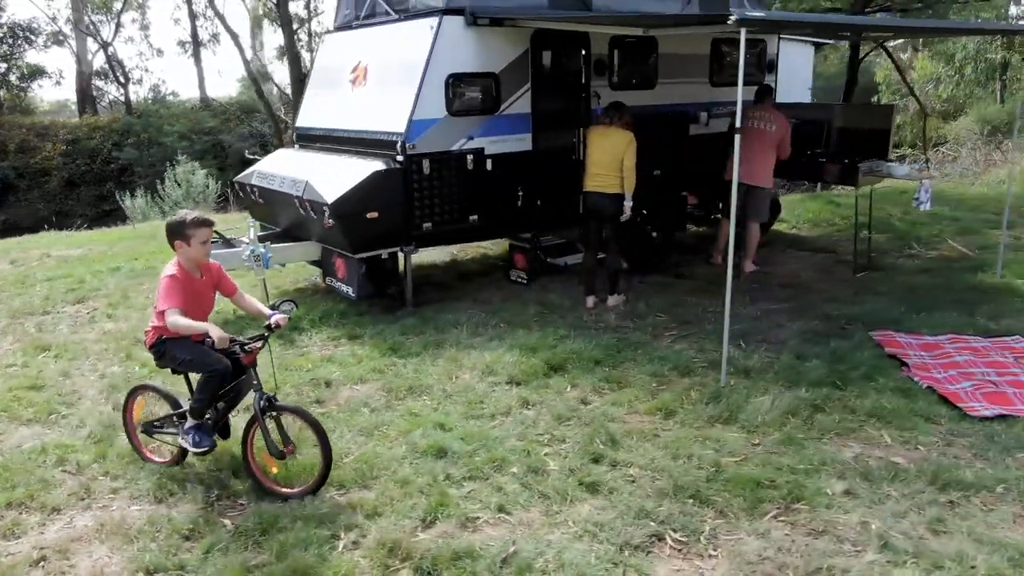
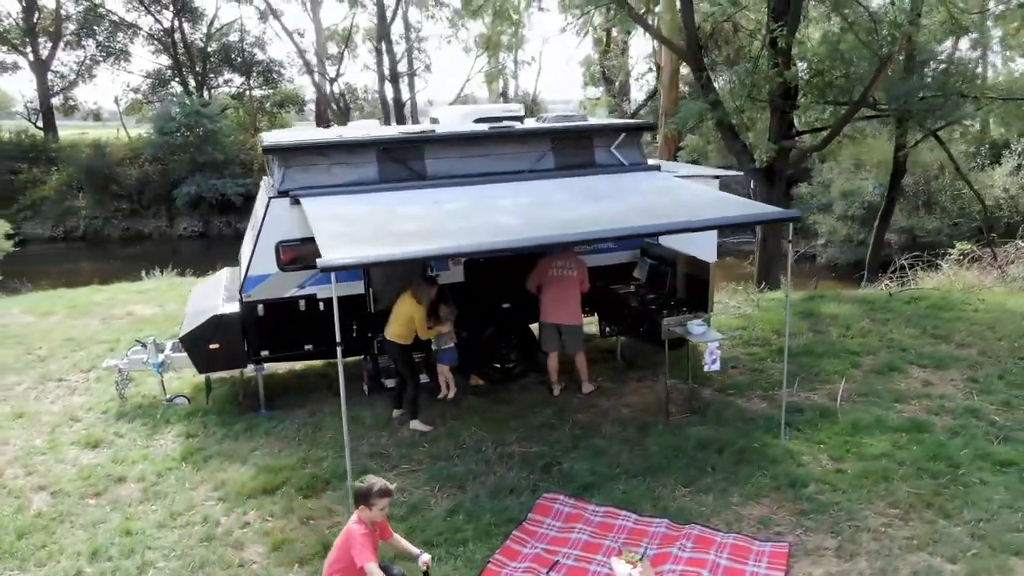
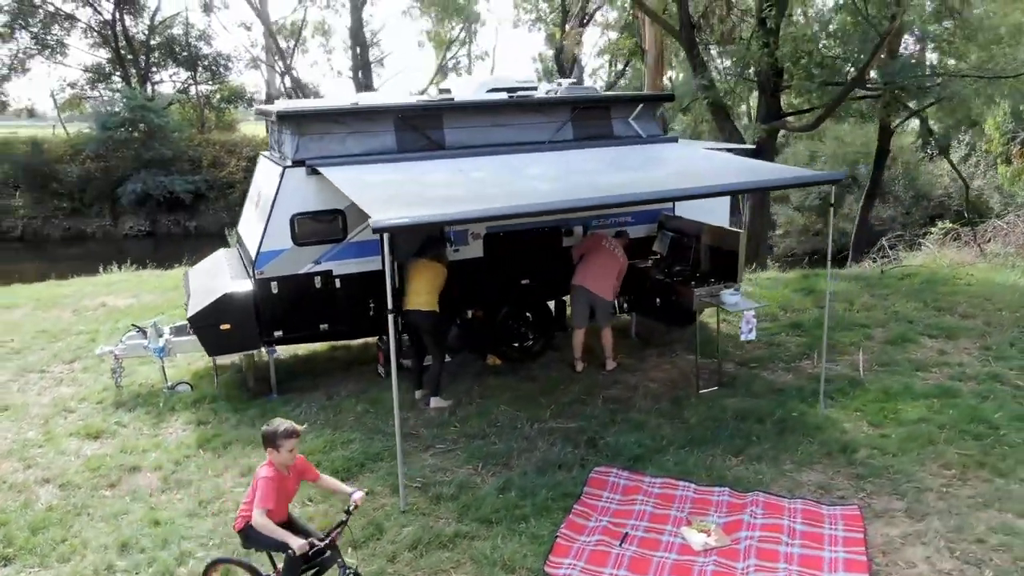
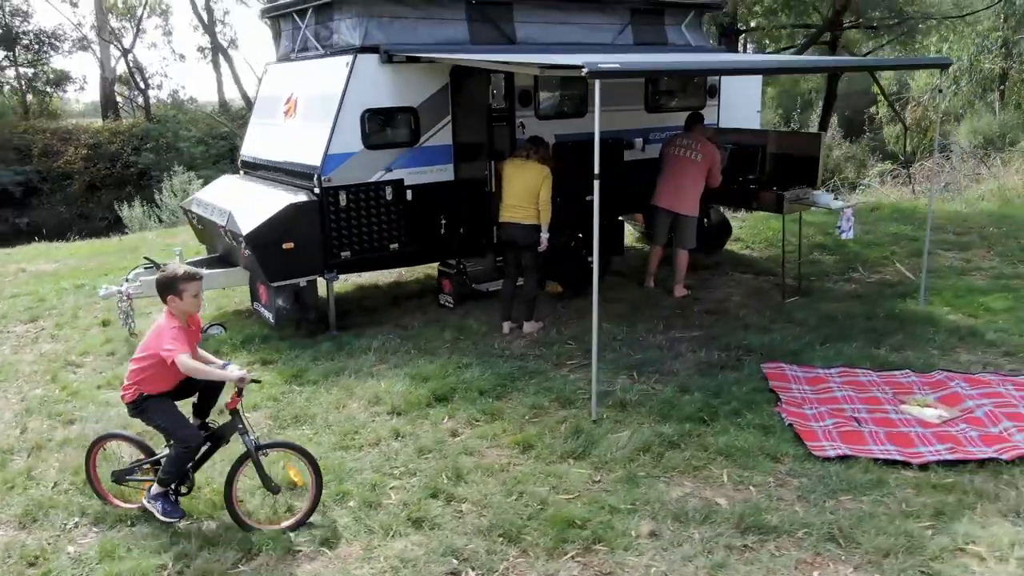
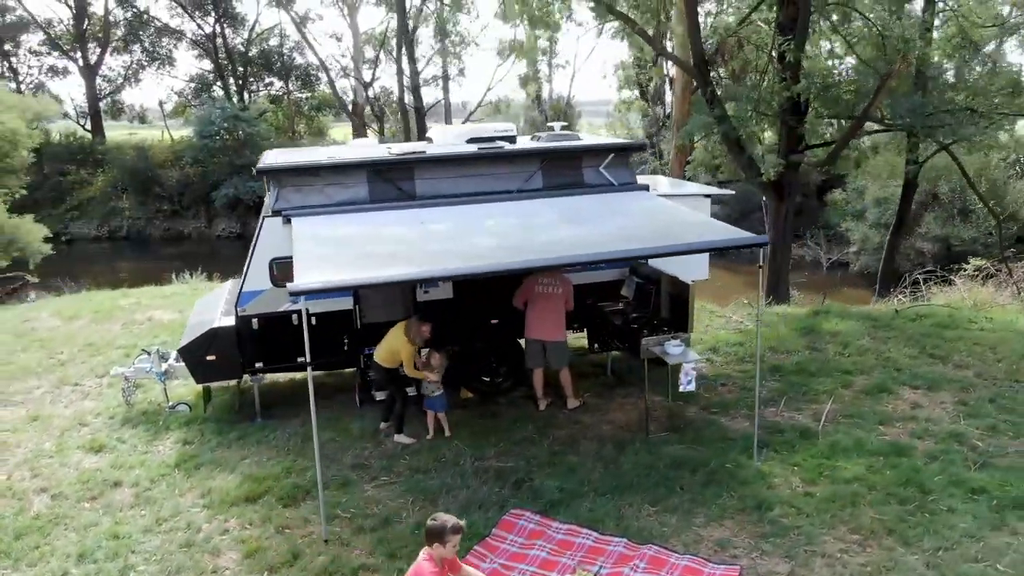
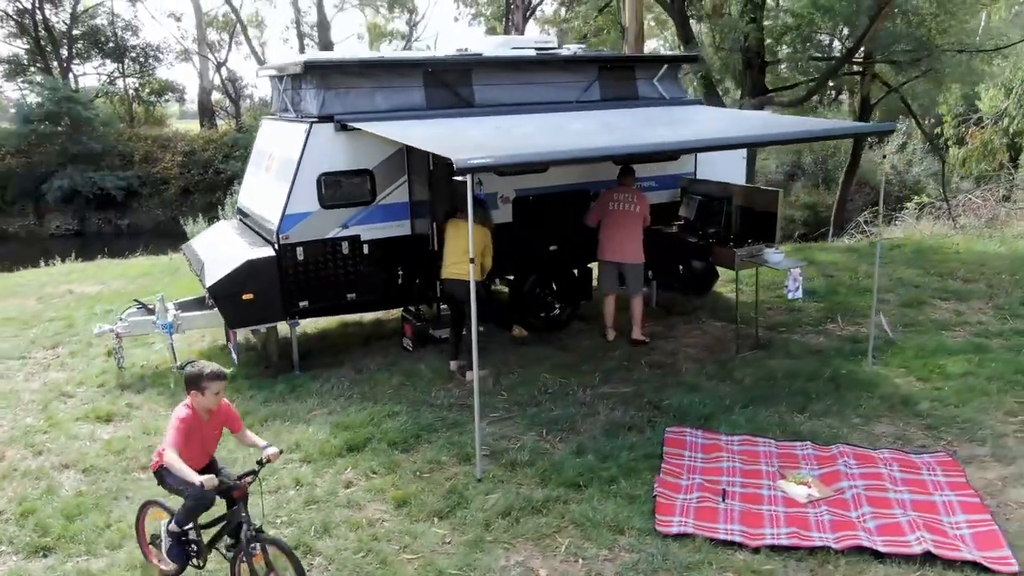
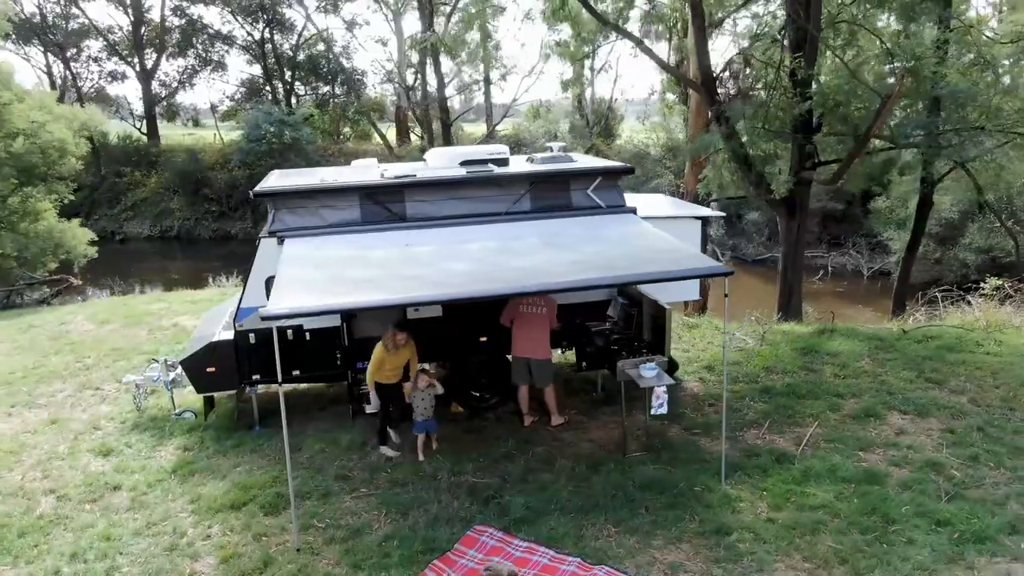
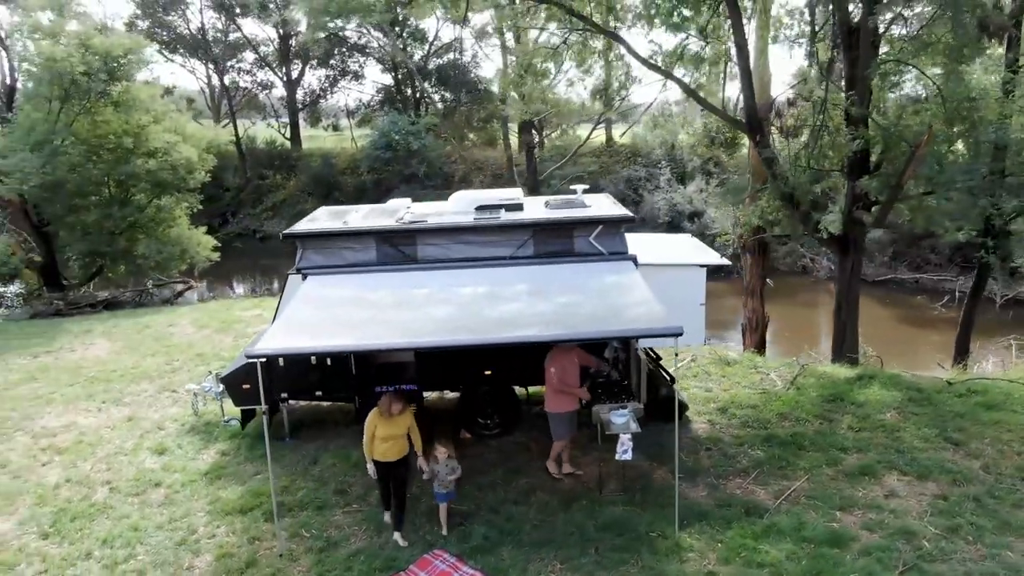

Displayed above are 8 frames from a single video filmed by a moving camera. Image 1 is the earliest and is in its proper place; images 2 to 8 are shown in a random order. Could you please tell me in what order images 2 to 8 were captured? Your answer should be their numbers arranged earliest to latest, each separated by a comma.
4, 6, 3, 2, 5, 7, 8
